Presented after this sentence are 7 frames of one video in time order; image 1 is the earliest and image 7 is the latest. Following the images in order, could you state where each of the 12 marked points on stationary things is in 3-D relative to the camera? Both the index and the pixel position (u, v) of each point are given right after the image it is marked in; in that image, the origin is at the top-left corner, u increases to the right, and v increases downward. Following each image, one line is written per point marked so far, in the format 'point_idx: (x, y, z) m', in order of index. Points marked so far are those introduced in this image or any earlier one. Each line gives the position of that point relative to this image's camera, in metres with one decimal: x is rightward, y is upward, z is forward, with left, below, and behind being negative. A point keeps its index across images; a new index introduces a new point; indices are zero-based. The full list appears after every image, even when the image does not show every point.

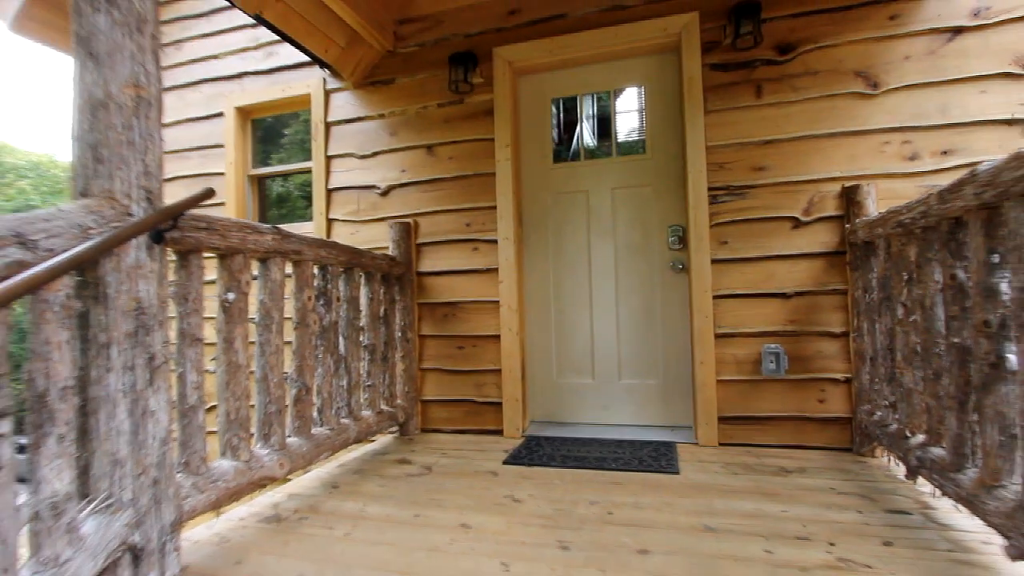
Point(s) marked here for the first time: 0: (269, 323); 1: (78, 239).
0: (-0.9, -0.1, +1.9) m
1: (-1.0, +0.1, +1.1) m
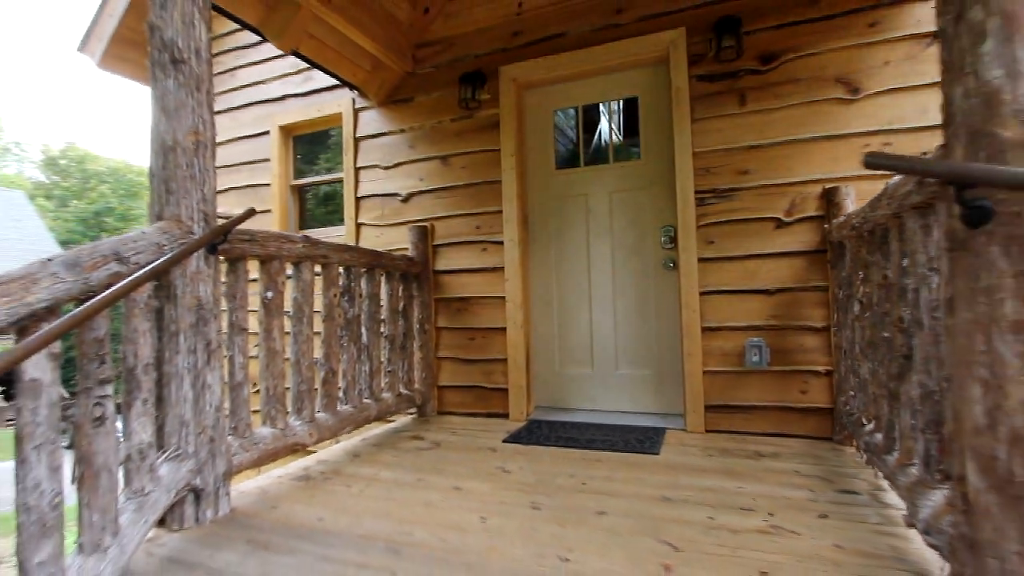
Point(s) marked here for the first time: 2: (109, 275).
0: (-0.9, -0.1, +2.2) m
1: (-1.1, +0.1, +1.5) m
2: (-1.1, 0.0, +1.3) m
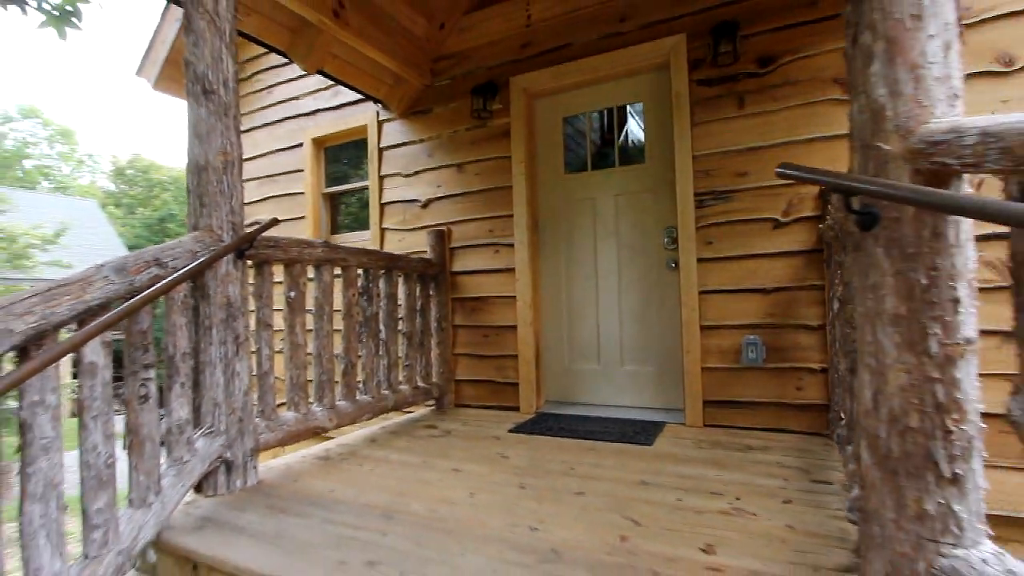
0: (-0.9, -0.1, +2.5) m
1: (-1.1, +0.1, +1.7) m
2: (-1.1, 0.0, +1.6) m
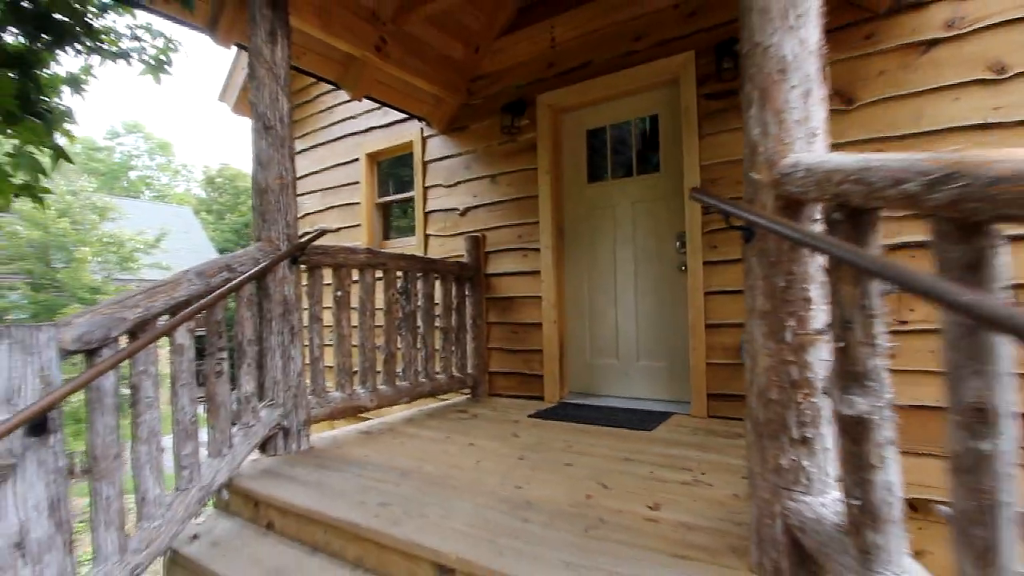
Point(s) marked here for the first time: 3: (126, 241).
0: (-0.8, -0.1, +2.9) m
1: (-1.1, +0.1, +2.2) m
2: (-1.2, 0.0, +2.0) m
3: (-4.1, +0.5, +5.4) m
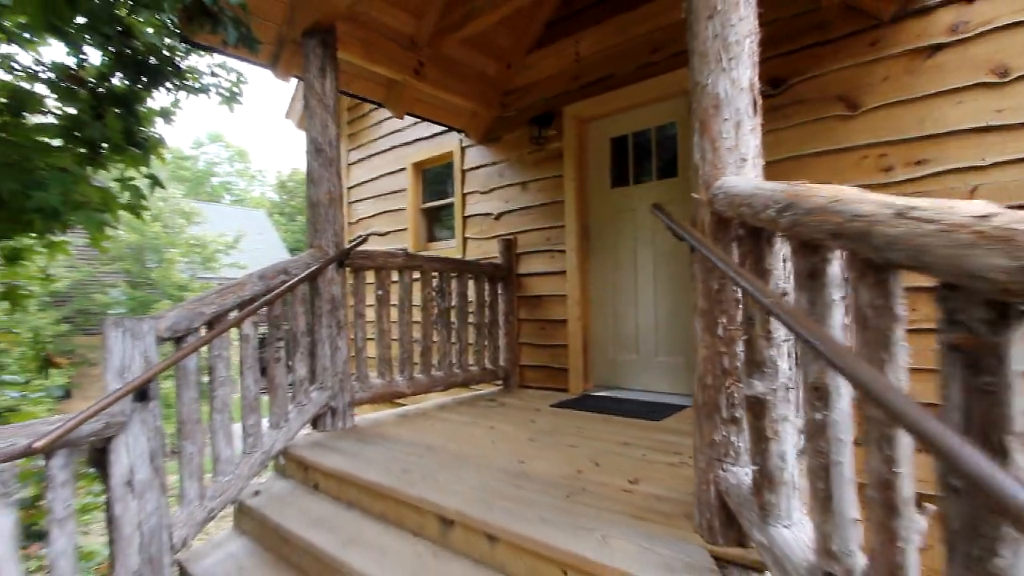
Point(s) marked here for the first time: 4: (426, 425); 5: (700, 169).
0: (-0.7, -0.1, +3.2) m
1: (-1.1, +0.1, +2.6) m
2: (-1.1, 0.0, +2.4) m
3: (-3.7, +0.6, +6.1) m
4: (-0.5, -0.8, +2.9) m
5: (+0.5, +0.3, +1.4) m
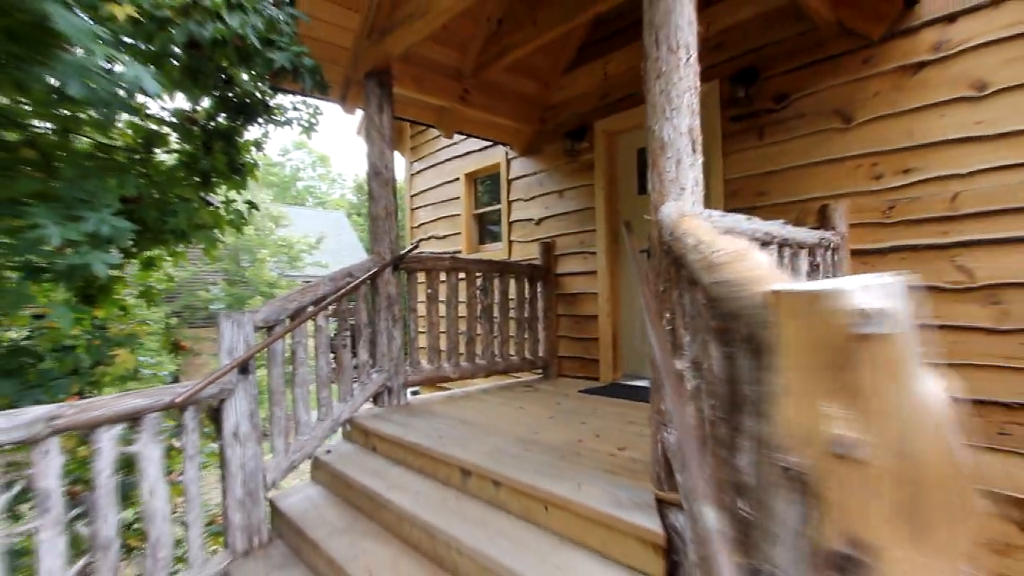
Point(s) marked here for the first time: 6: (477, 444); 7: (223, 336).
0: (-0.5, -0.1, +3.7) m
1: (-0.9, +0.1, +3.1) m
2: (-1.0, 0.0, +3.0) m
3: (-3.0, +0.6, +6.9) m
4: (-0.3, -0.8, +3.4) m
5: (+0.5, +0.3, +1.7) m
6: (-0.2, -0.7, +2.4) m
7: (-1.4, -0.2, +2.4) m
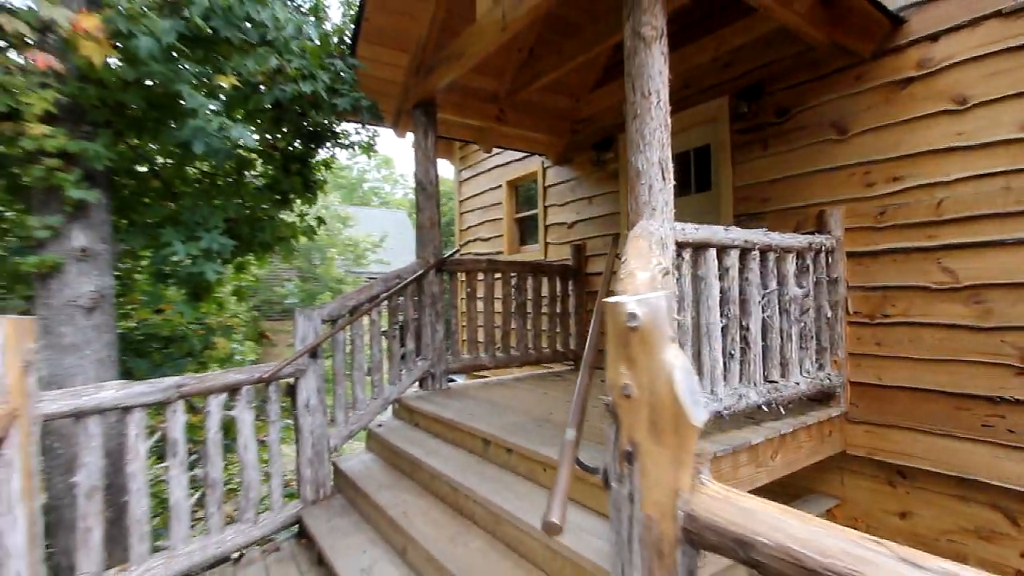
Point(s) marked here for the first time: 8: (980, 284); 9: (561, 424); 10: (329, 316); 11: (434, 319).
0: (-0.2, -0.1, +4.2) m
1: (-0.7, +0.1, +3.7) m
2: (-0.8, 0.0, +3.5) m
3: (-2.4, +0.6, +7.7) m
4: (-0.1, -0.8, +3.8) m
5: (+0.5, +0.3, +2.1) m
6: (-0.1, -0.8, +2.8) m
7: (-1.3, -0.2, +3.0) m
8: (+2.2, 0.0, +2.4) m
9: (+0.2, -0.7, +2.7) m
10: (-1.1, -0.2, +3.1) m
11: (-0.6, -0.2, +3.8) m
